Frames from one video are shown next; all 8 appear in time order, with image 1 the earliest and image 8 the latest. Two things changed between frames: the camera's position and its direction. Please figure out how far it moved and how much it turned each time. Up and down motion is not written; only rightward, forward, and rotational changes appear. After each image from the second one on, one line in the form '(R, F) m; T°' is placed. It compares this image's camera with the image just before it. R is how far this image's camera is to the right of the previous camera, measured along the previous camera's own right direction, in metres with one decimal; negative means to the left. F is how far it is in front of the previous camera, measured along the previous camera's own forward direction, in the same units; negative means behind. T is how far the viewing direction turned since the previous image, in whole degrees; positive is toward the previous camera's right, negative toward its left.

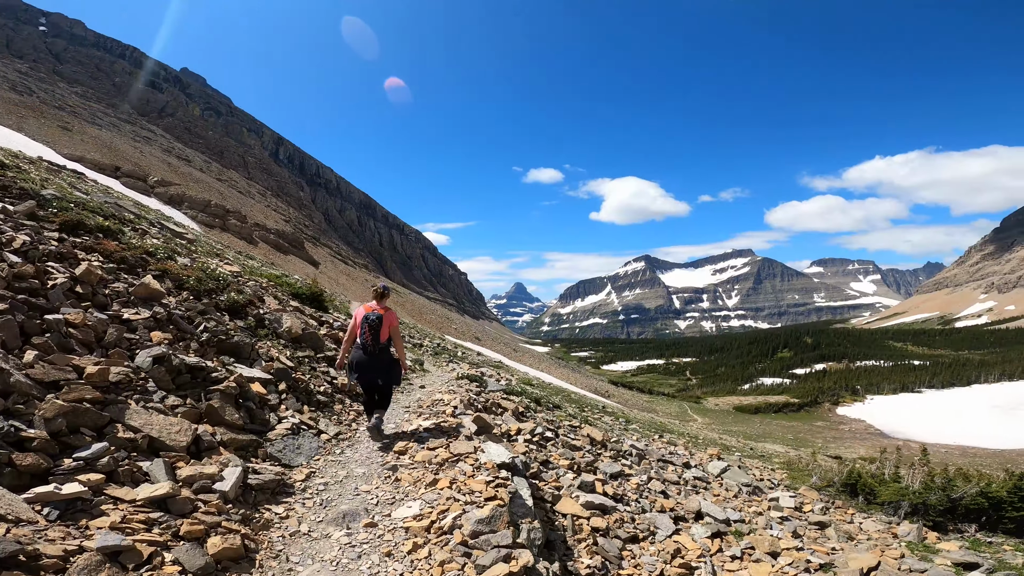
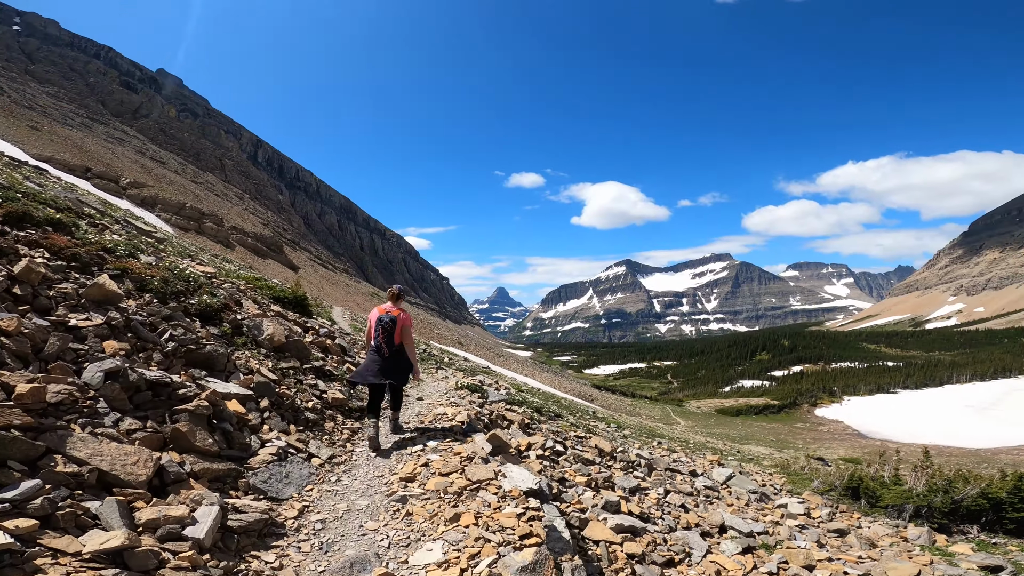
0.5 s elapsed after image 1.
(-0.5, +0.9) m; +2°
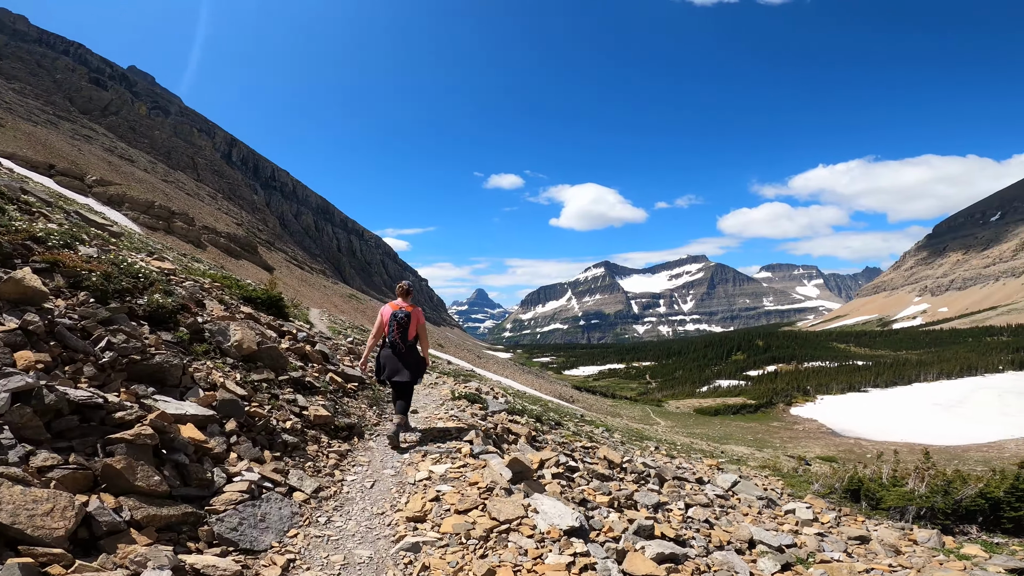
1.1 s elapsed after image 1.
(-0.5, +1.0) m; +3°
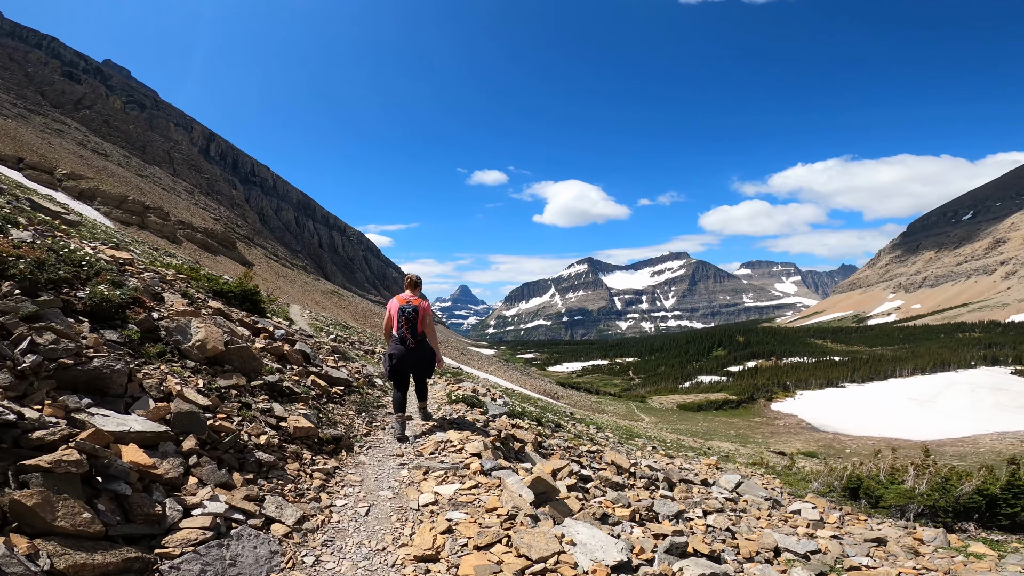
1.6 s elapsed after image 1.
(-0.4, +0.8) m; +2°
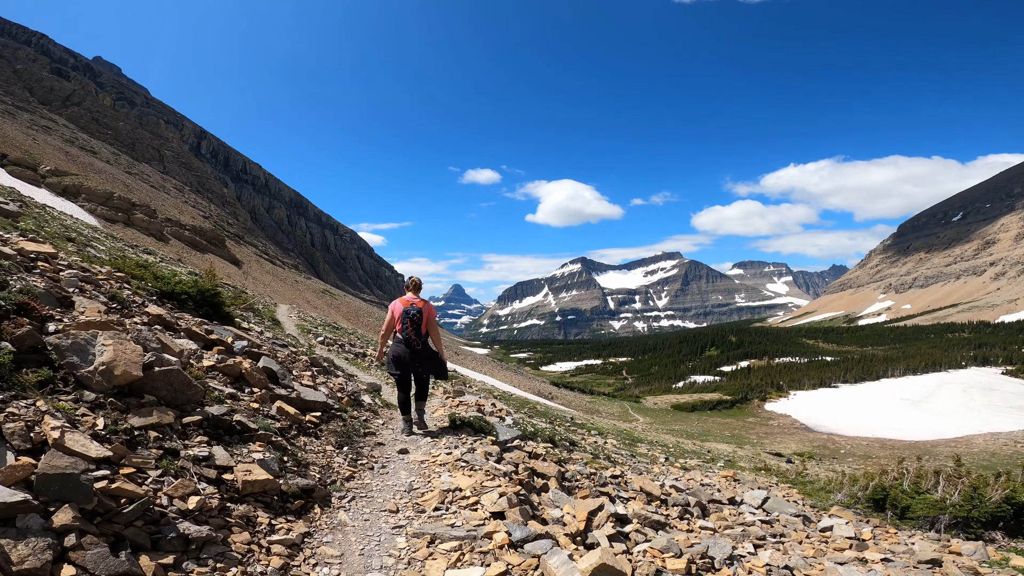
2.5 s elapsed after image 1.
(-0.4, +1.4) m; +1°
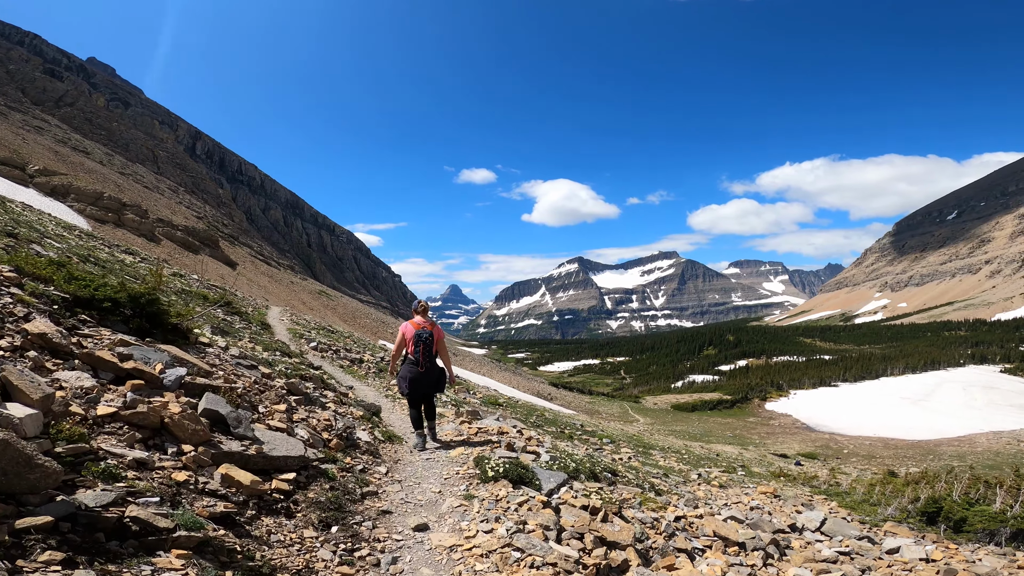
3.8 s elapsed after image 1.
(-0.7, +1.8) m; 0°
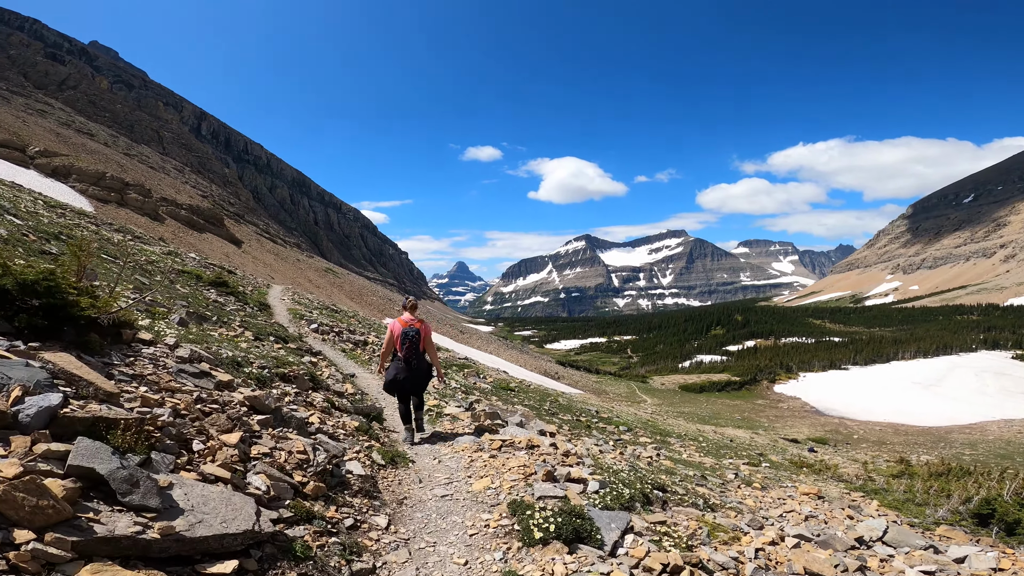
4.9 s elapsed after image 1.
(-0.4, +1.8) m; -1°
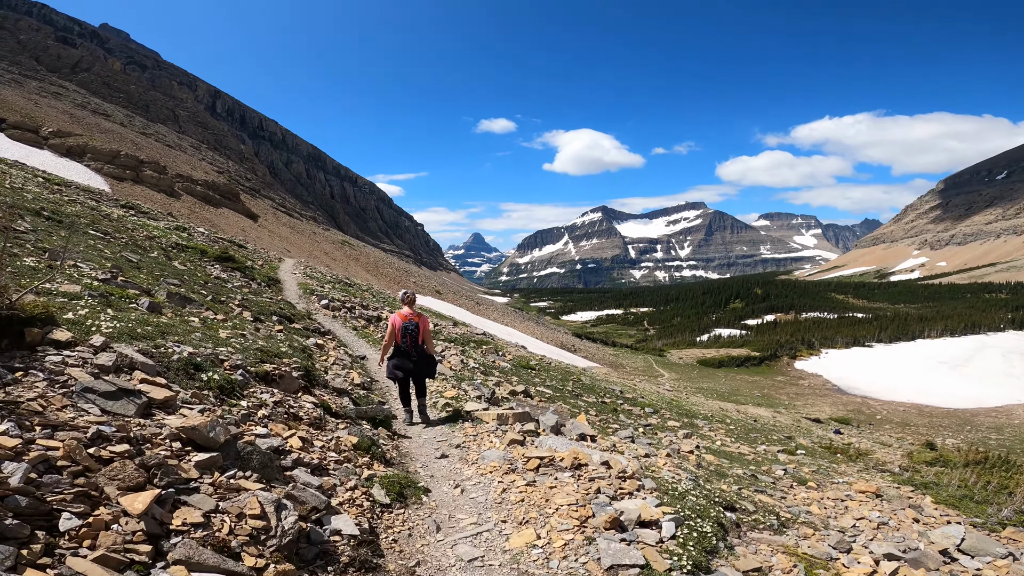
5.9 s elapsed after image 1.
(-0.3, +1.7) m; -2°
